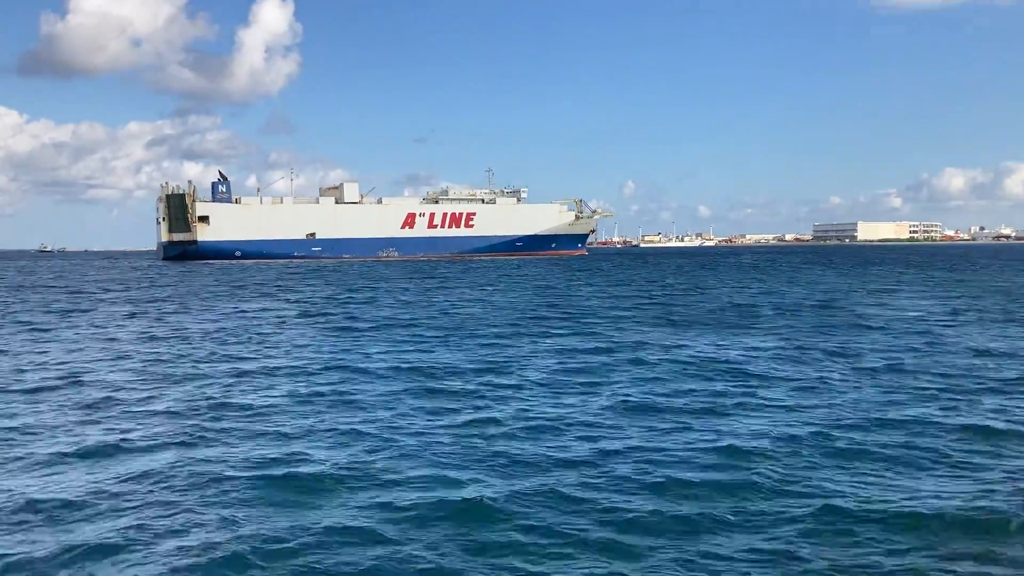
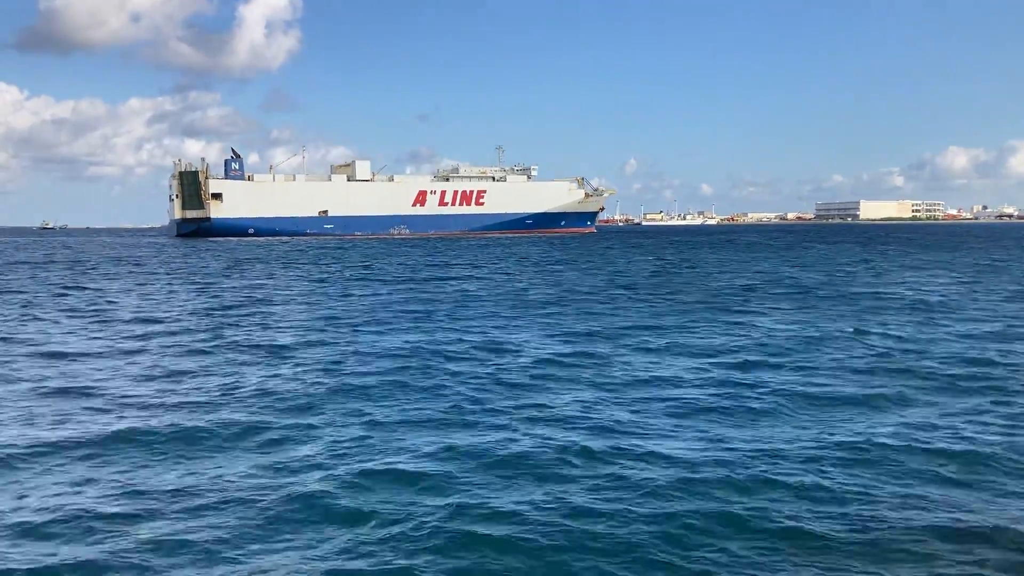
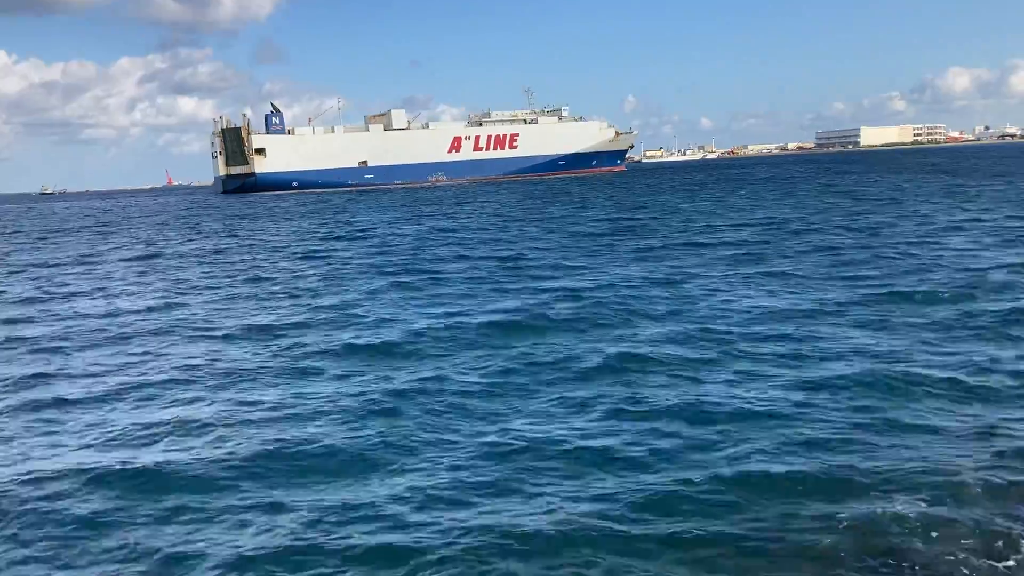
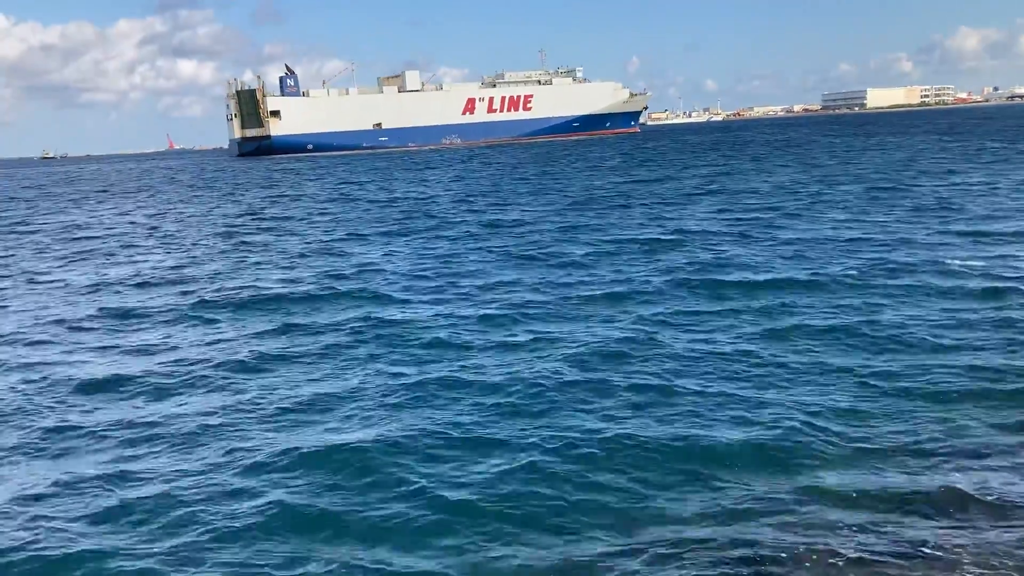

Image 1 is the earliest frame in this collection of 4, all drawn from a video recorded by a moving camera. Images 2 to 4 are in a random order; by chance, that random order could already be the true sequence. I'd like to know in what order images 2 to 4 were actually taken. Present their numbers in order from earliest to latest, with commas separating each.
2, 3, 4
